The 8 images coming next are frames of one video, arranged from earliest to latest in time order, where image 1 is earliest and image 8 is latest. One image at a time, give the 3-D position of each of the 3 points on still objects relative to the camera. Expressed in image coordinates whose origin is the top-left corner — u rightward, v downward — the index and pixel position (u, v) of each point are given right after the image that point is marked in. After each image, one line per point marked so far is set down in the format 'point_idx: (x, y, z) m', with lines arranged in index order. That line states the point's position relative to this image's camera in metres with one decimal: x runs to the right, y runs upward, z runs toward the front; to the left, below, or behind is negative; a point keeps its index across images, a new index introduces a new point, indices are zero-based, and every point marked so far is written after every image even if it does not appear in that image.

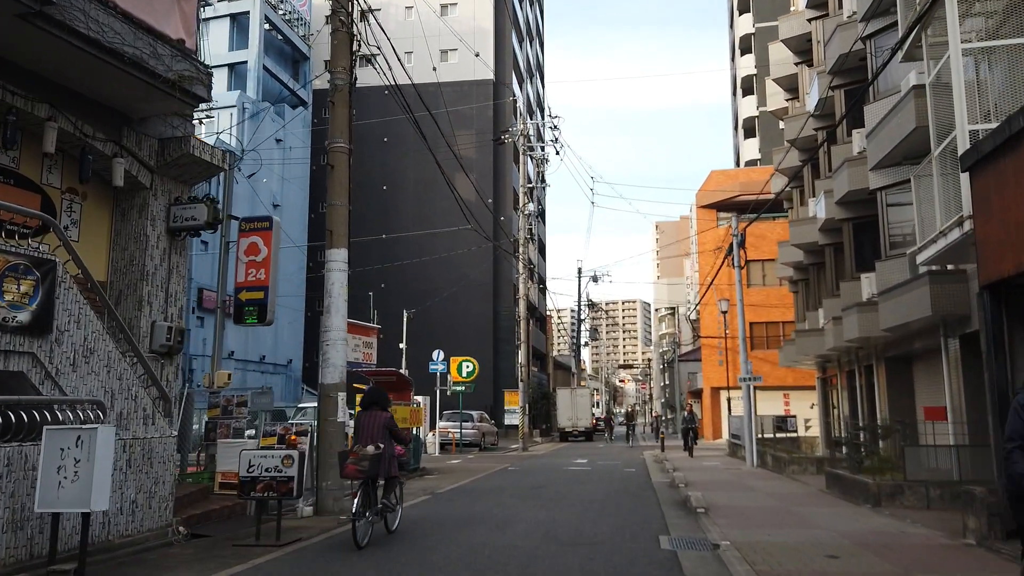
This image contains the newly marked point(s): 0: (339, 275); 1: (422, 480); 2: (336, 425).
0: (-2.7, +0.2, +11.3) m
1: (-2.1, -4.6, +17.4) m
2: (-2.7, -2.1, +11.0) m
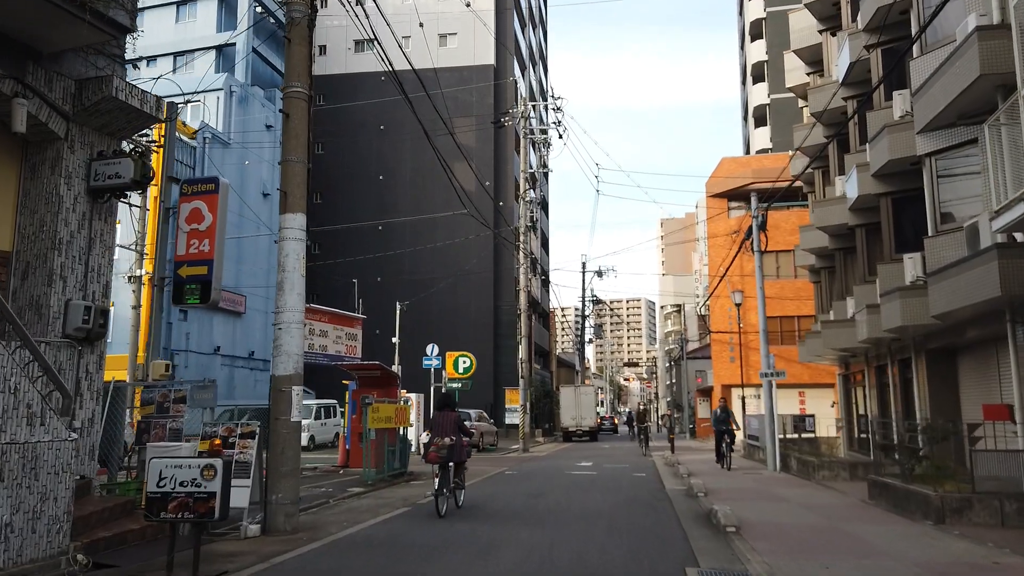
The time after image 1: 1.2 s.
0: (-2.8, +0.6, +9.4) m
1: (-2.1, -4.2, +15.5) m
2: (-2.8, -1.7, +9.1) m
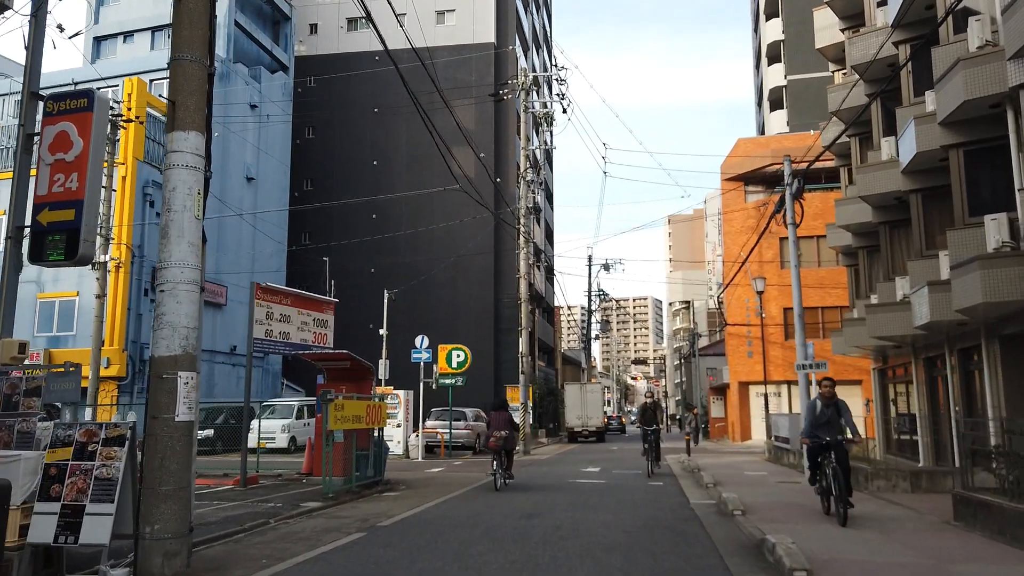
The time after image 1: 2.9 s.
0: (-3.0, +1.0, +6.7) m
1: (-2.3, -3.7, +12.8) m
2: (-3.0, -1.2, +6.4) m
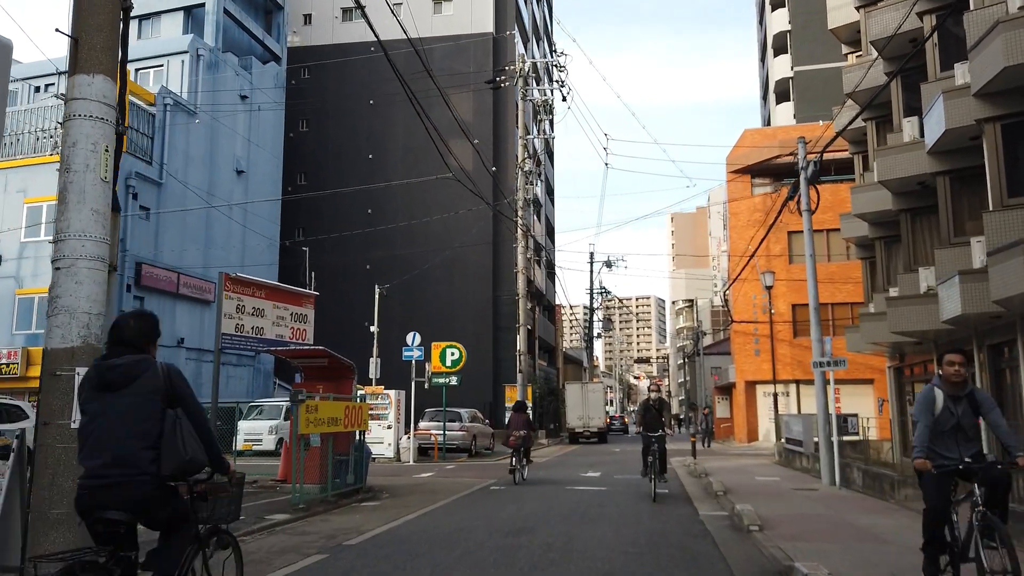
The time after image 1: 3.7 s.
0: (-3.2, +1.2, +5.5) m
1: (-2.4, -3.5, +11.6) m
2: (-3.2, -1.1, +5.2) m
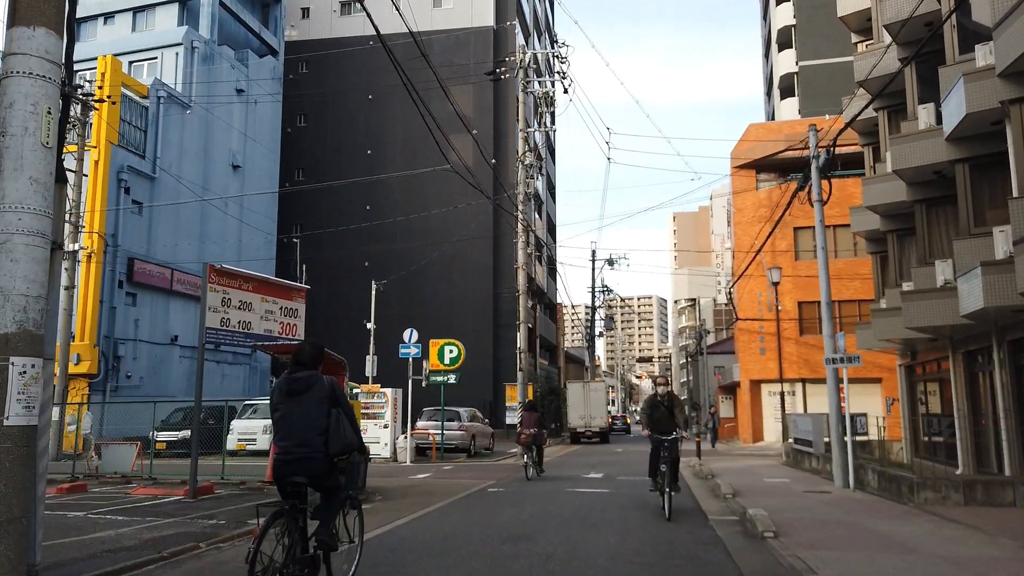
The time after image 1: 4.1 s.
0: (-3.2, +1.4, +4.9) m
1: (-2.5, -3.4, +11.0) m
2: (-3.2, -0.9, +4.6) m
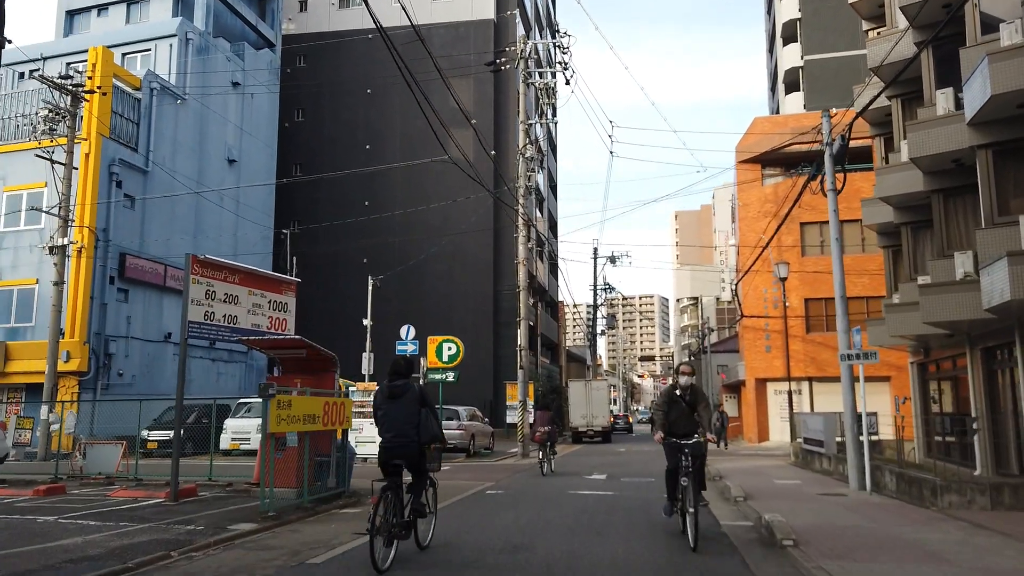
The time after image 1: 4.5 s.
0: (-3.2, +1.5, +4.3) m
1: (-2.5, -3.3, +10.3) m
2: (-3.2, -0.8, +4.0) m
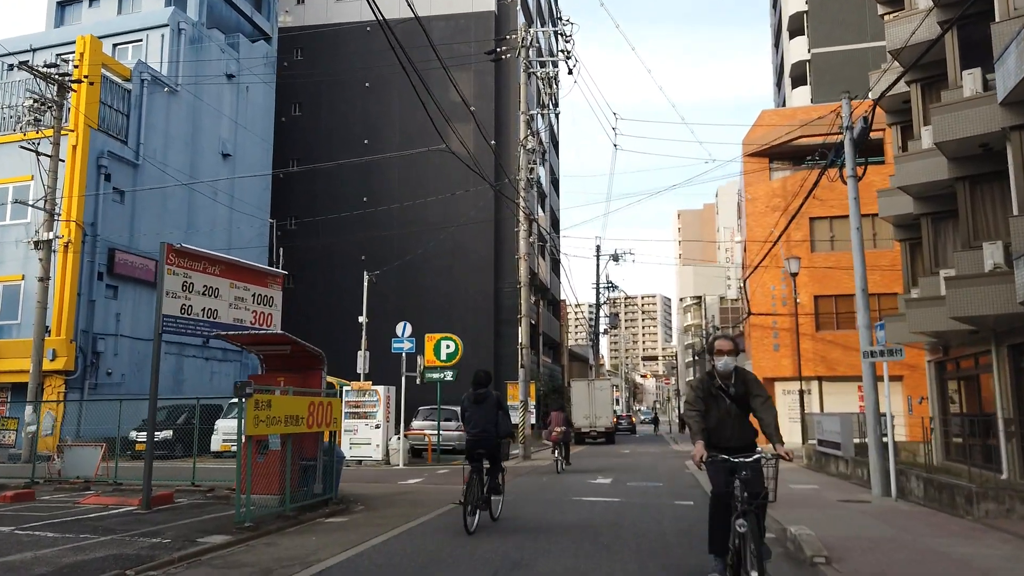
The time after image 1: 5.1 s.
0: (-3.2, +1.6, +3.4) m
1: (-2.5, -3.1, +9.5) m
2: (-3.3, -0.7, +3.1) m
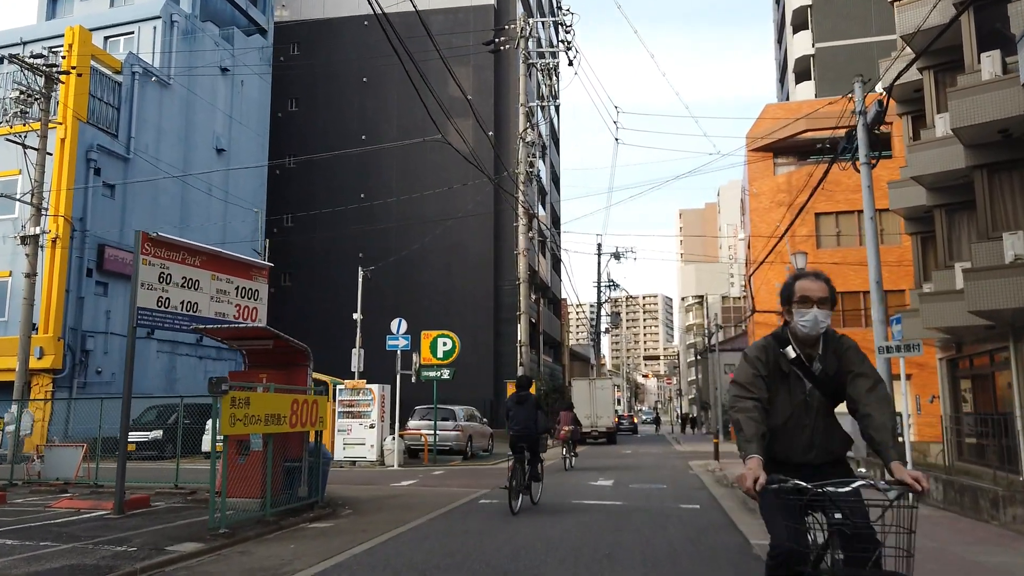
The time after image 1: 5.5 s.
0: (-3.3, +1.7, +2.8) m
1: (-2.6, -3.0, +8.8) m
2: (-3.3, -0.5, +2.5) m
